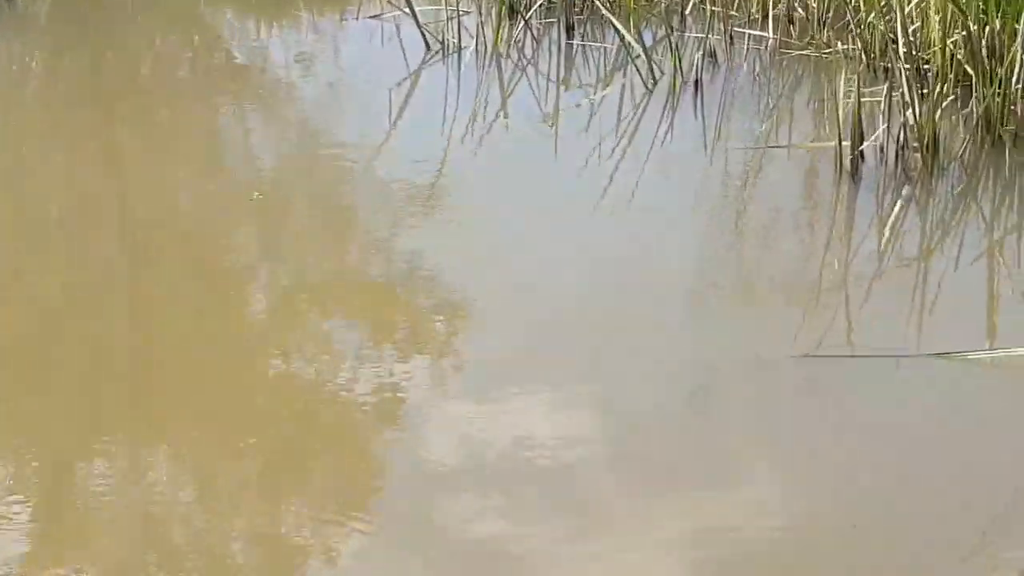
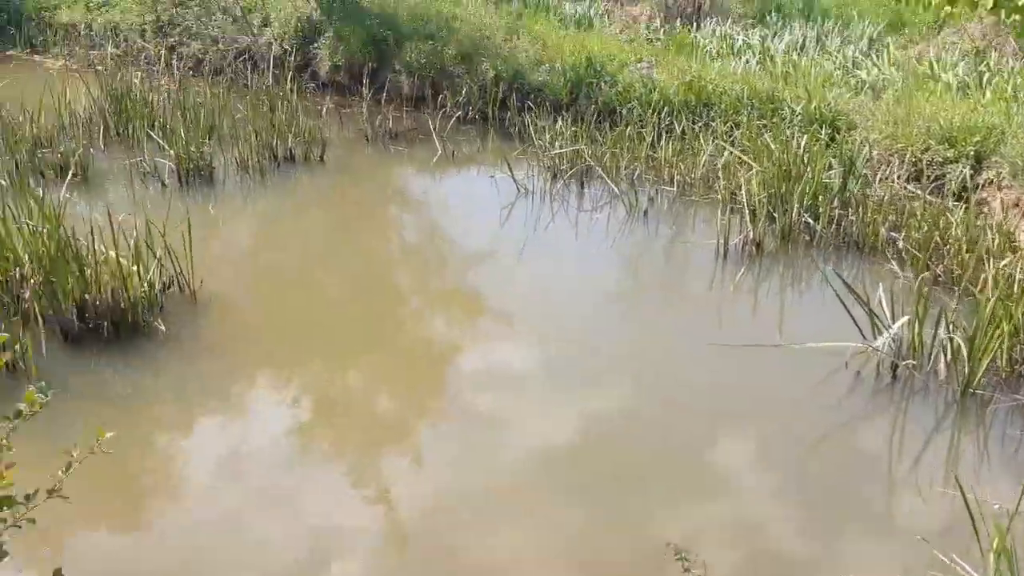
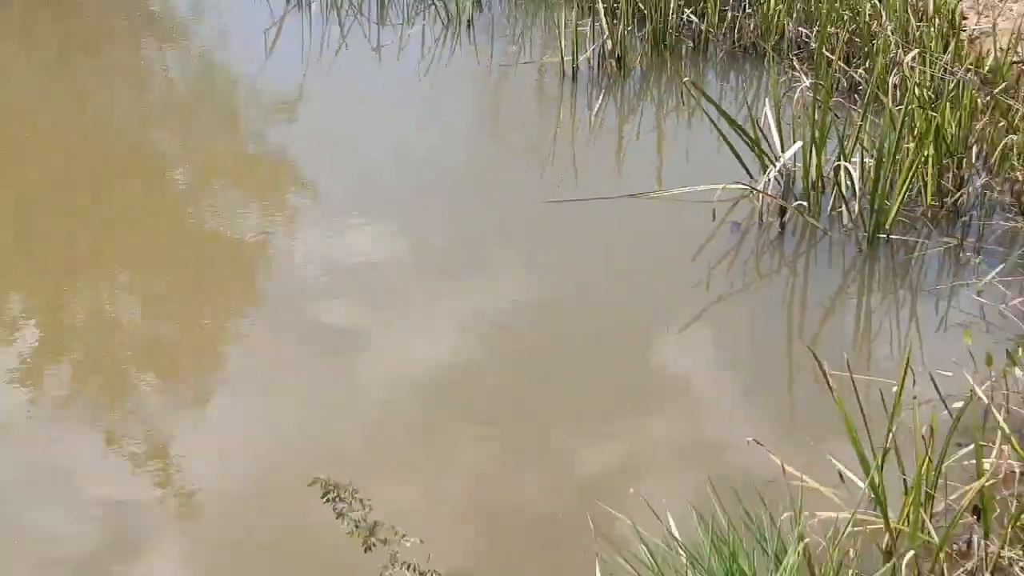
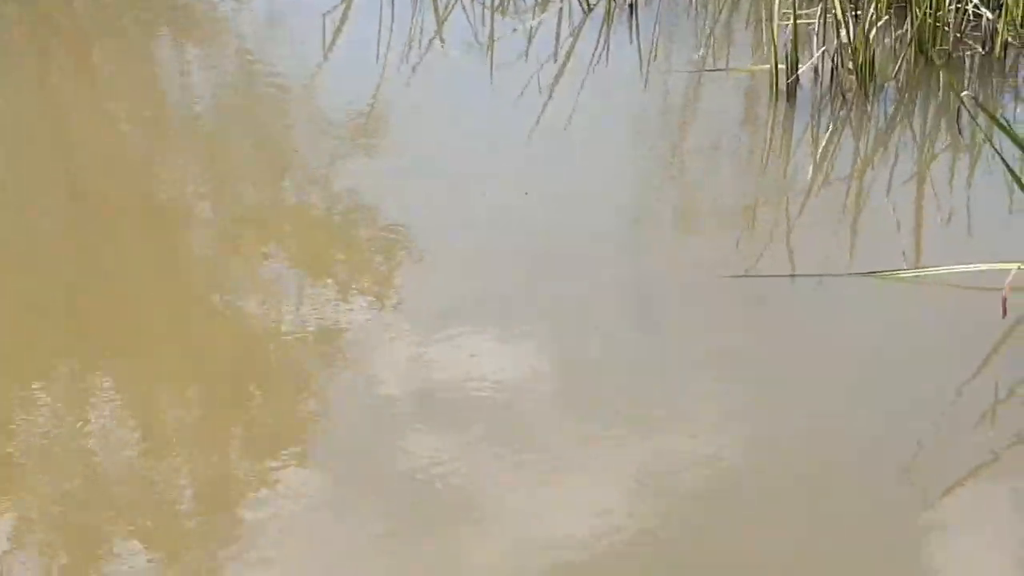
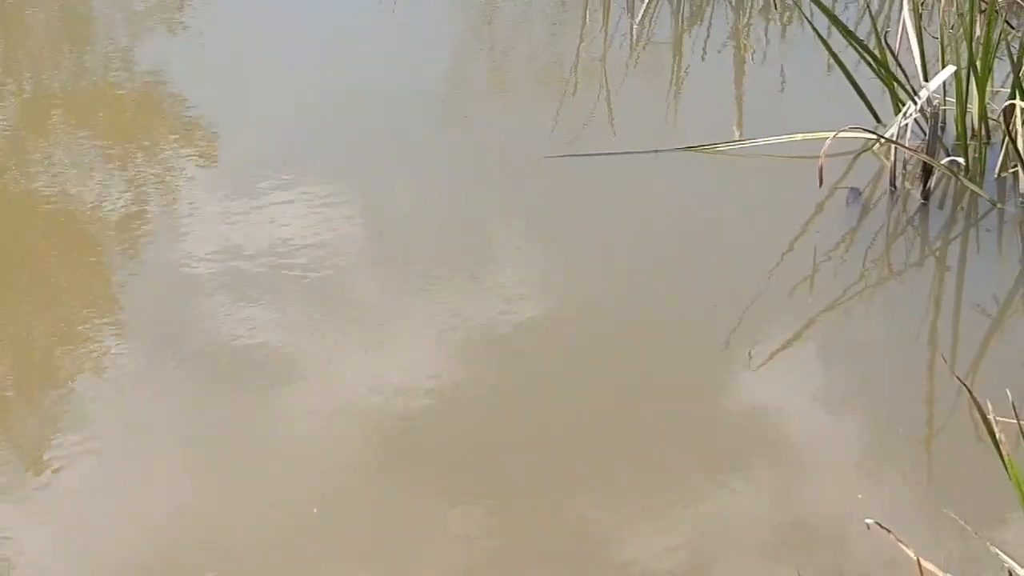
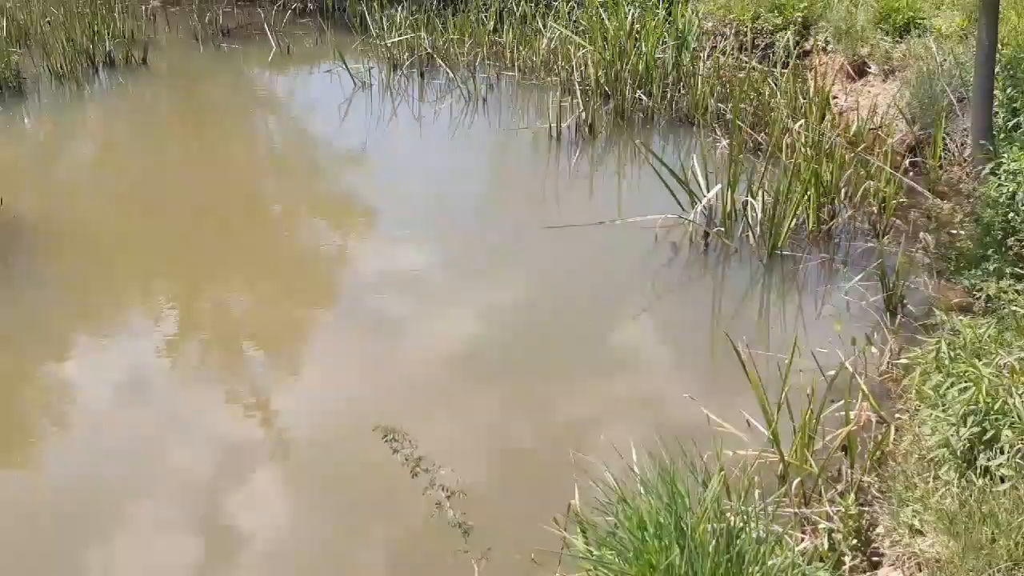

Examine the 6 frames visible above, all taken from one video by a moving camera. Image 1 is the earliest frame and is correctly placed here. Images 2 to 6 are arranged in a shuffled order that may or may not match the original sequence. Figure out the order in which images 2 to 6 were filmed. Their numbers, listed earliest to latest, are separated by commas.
4, 5, 3, 6, 2
